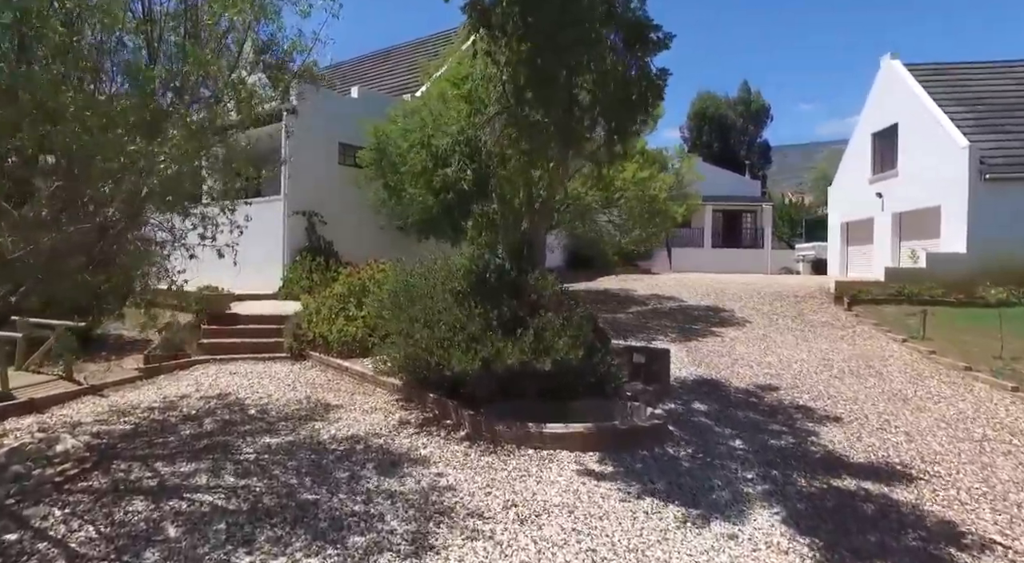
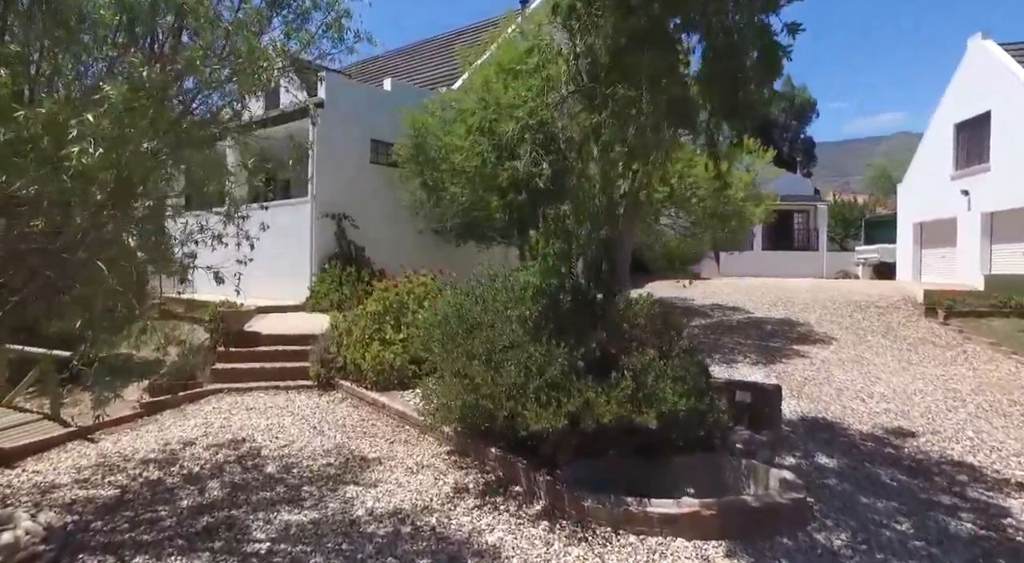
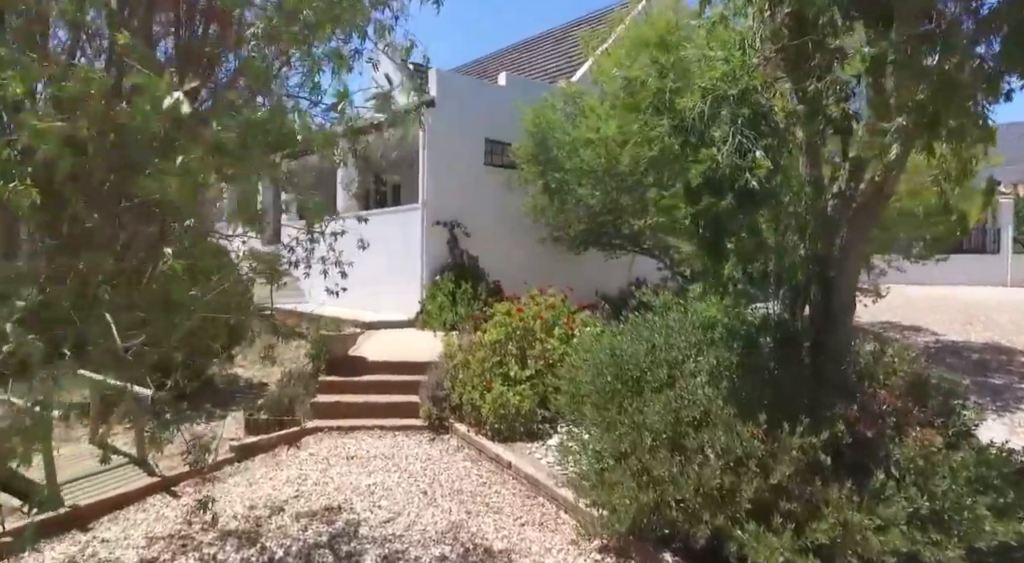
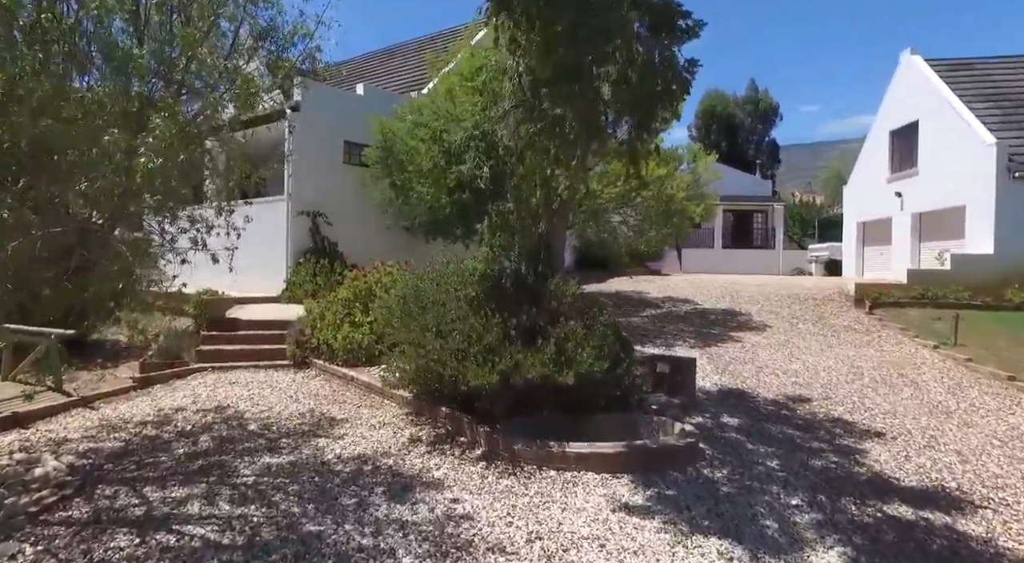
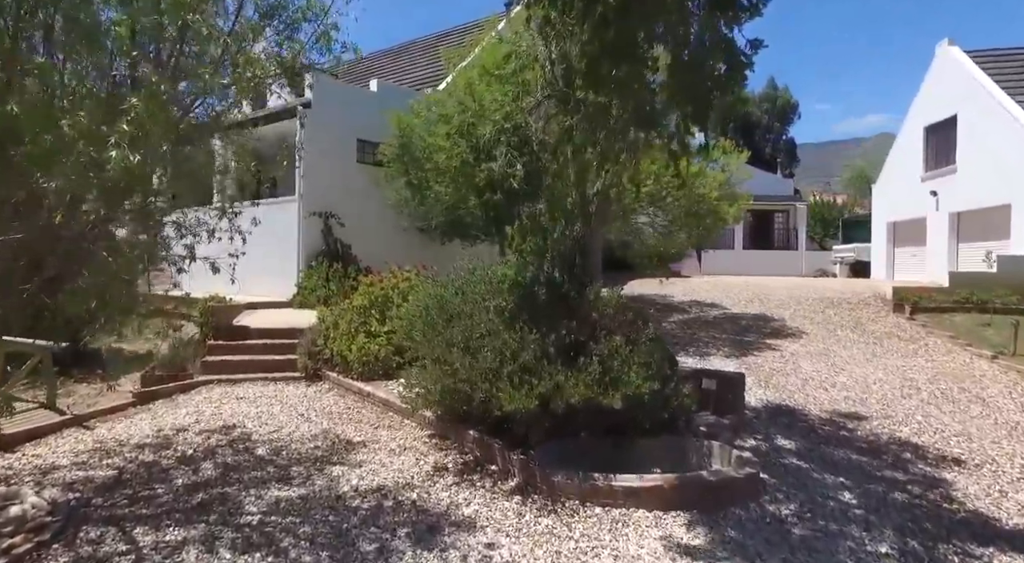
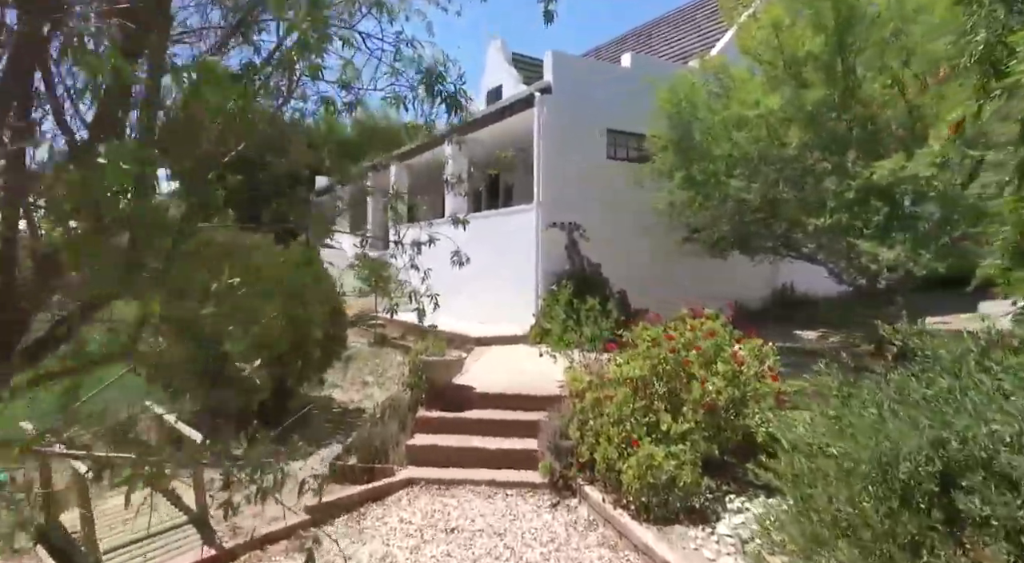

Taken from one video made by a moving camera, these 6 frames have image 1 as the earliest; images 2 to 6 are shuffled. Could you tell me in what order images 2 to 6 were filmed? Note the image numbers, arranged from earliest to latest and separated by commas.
4, 5, 2, 3, 6
